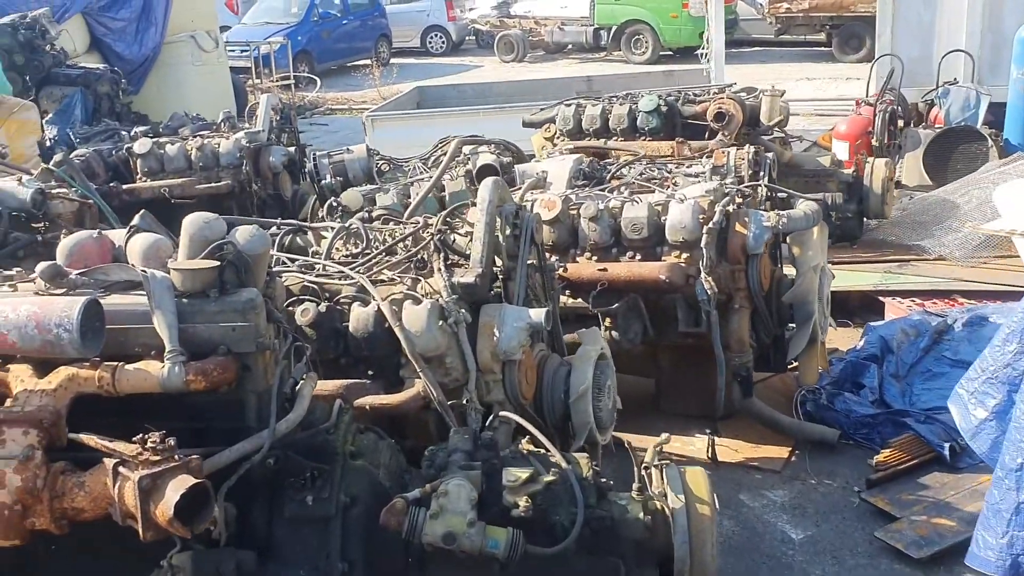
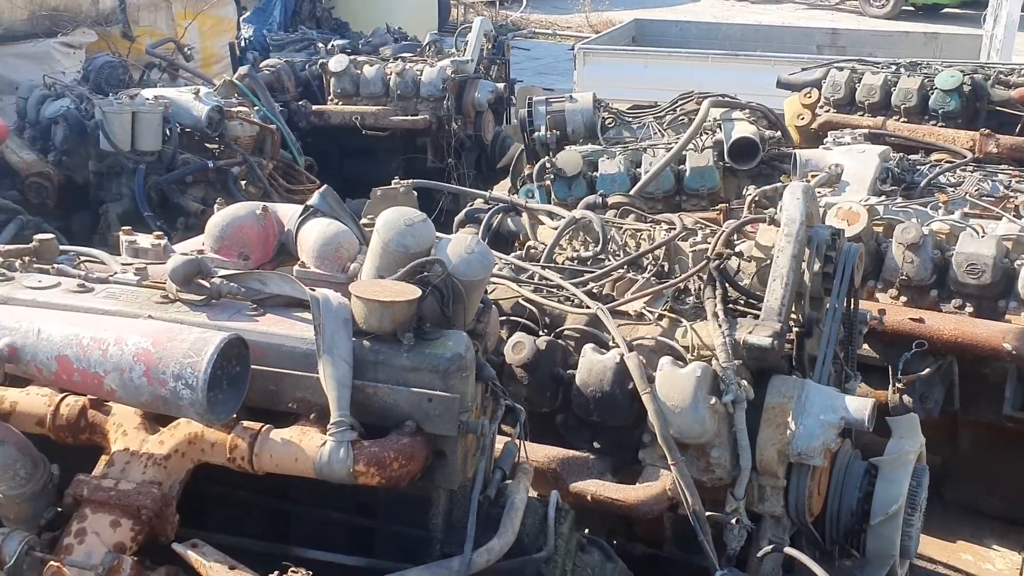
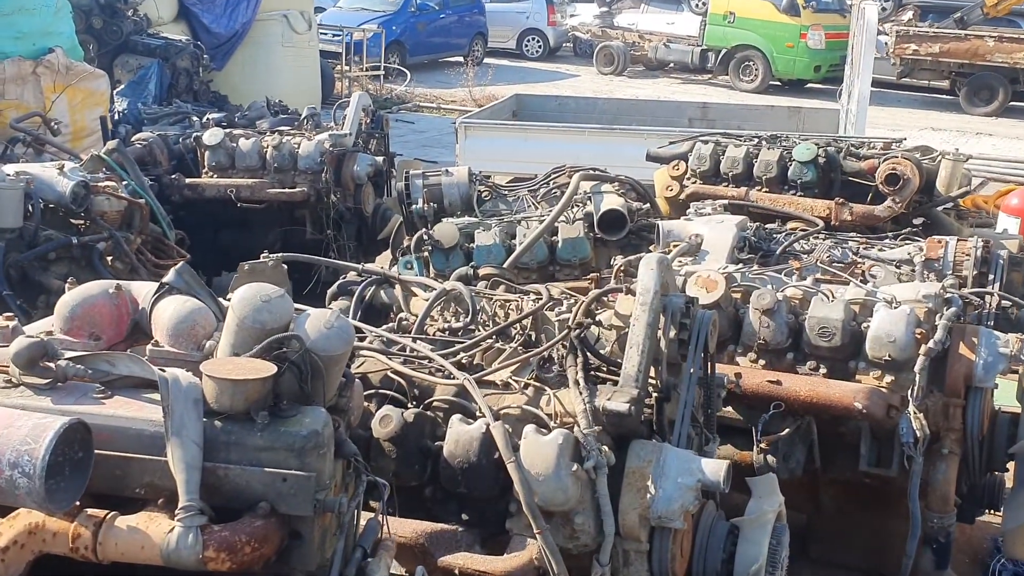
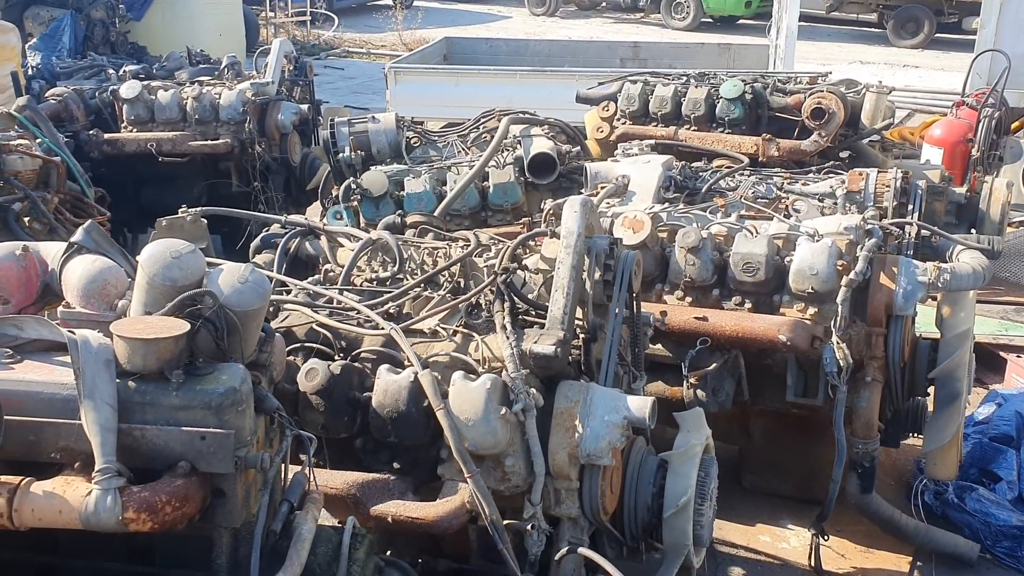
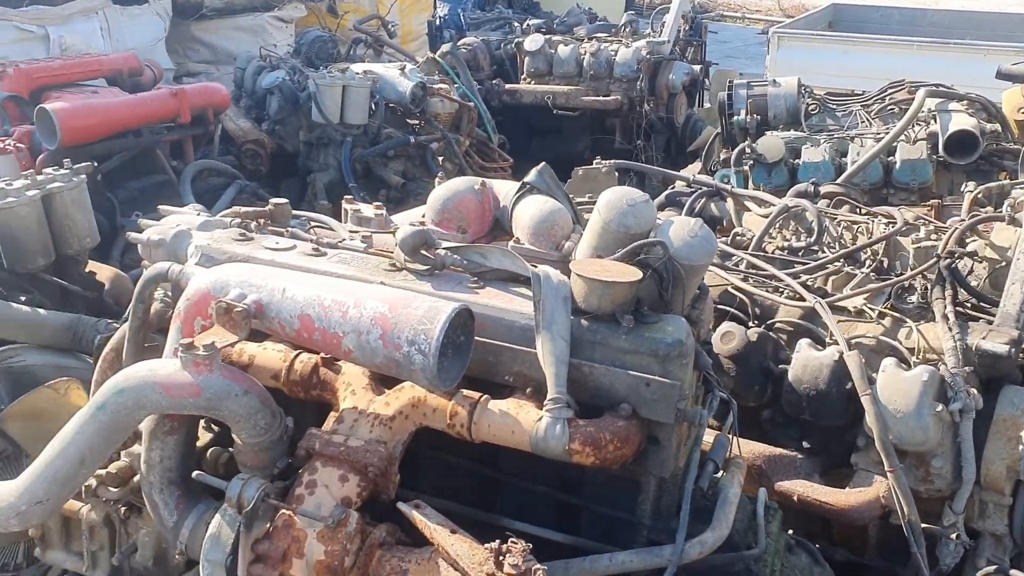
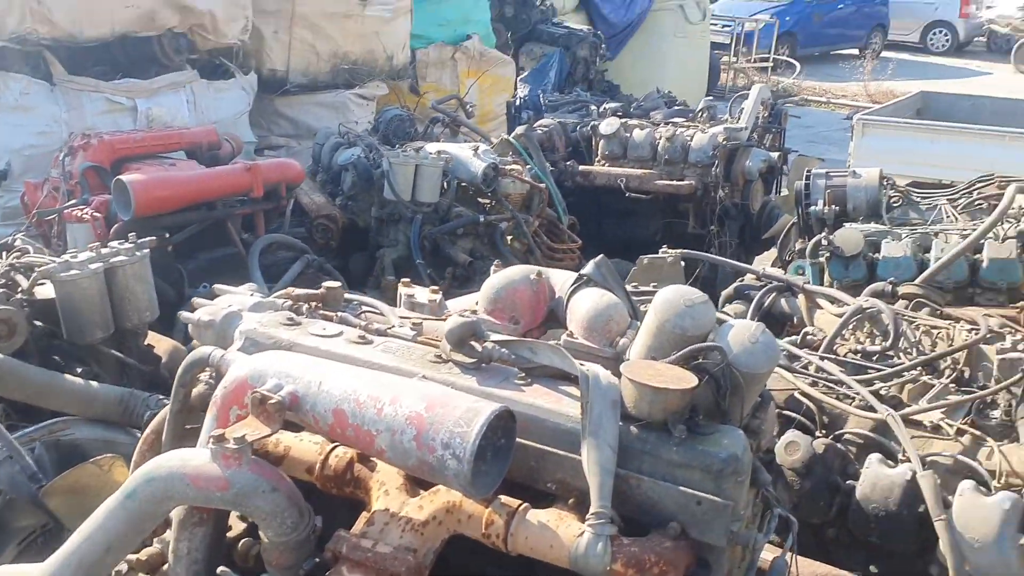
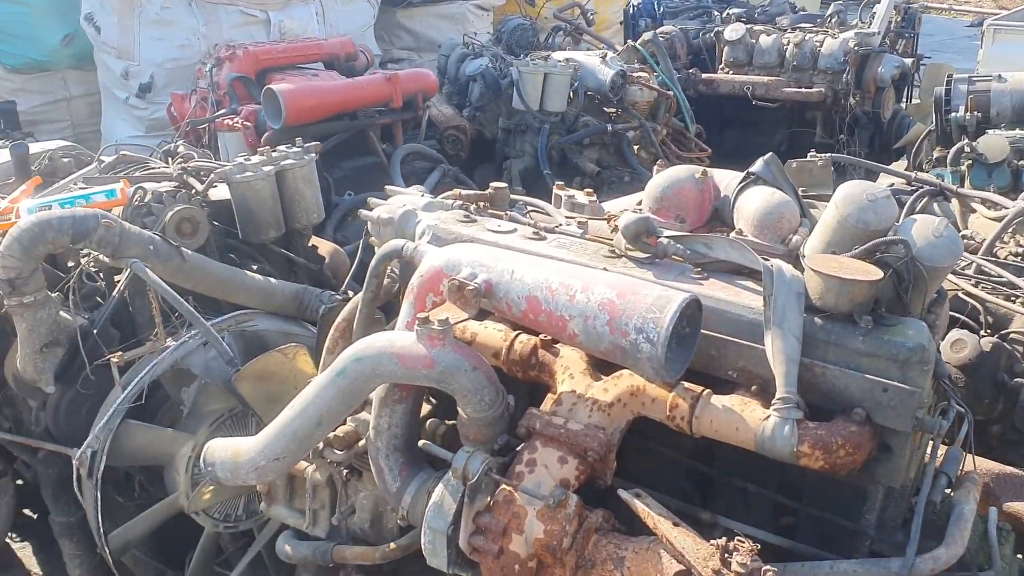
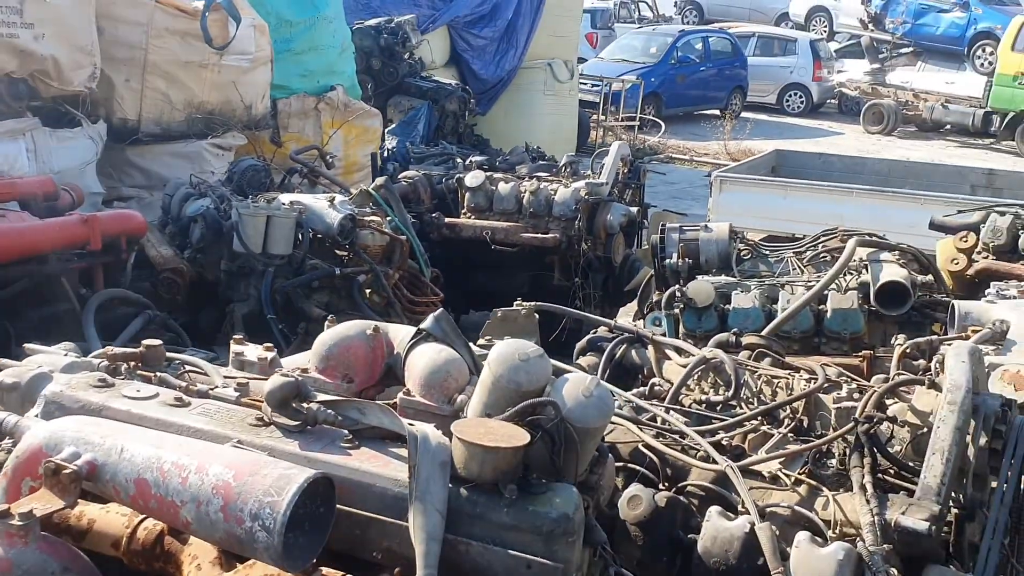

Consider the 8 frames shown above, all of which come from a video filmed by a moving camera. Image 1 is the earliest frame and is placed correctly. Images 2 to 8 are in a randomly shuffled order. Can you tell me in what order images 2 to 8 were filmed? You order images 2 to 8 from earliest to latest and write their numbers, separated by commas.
3, 4, 2, 5, 7, 6, 8
